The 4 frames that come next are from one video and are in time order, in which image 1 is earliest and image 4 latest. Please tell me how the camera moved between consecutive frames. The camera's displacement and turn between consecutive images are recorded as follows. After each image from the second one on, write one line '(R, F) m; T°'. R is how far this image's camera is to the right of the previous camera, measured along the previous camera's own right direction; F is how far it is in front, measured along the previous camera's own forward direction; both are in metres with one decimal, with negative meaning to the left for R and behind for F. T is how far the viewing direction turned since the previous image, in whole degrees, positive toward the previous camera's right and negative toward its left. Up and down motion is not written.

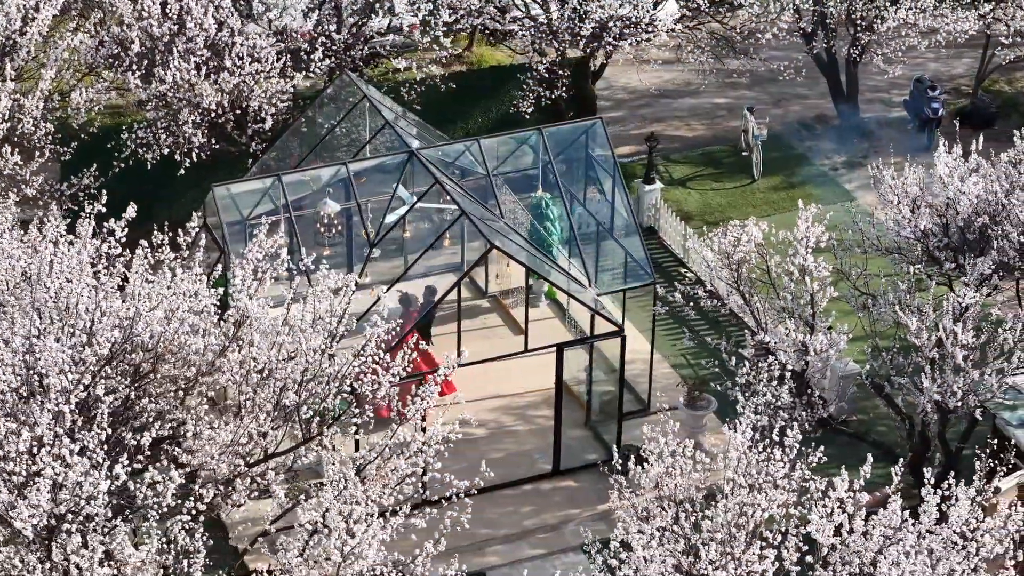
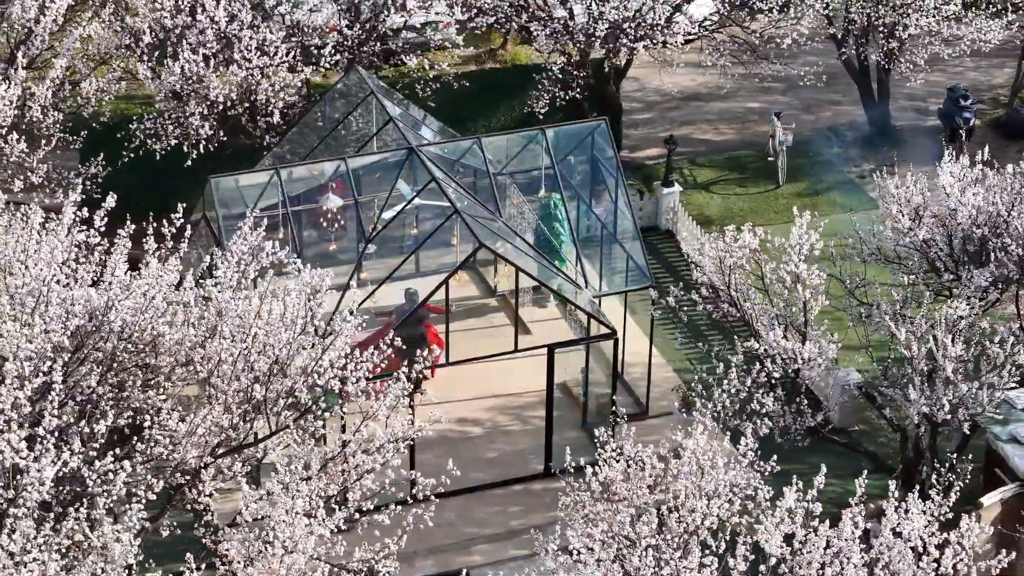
(+0.6, 0.0) m; -3°
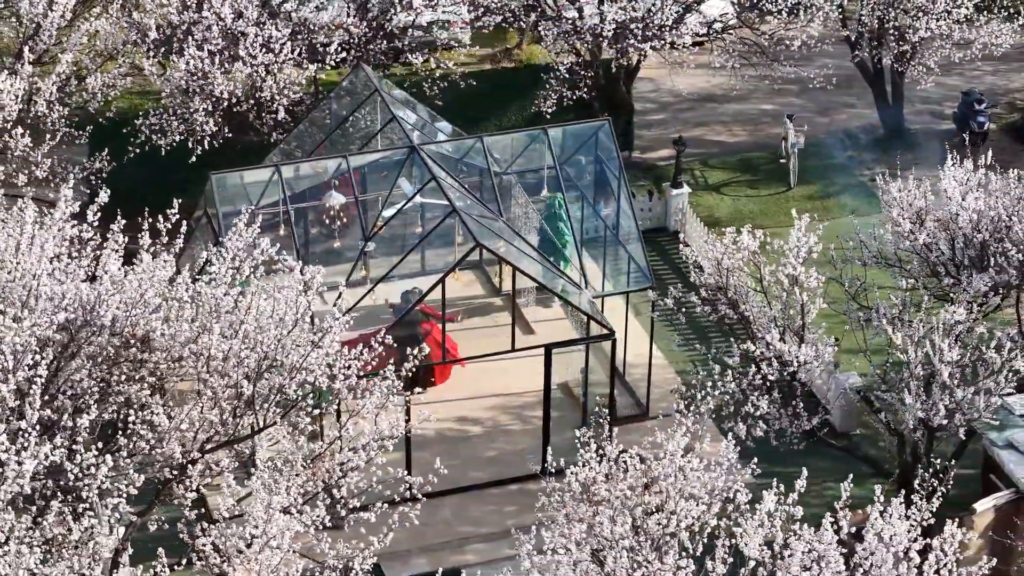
(+0.2, 0.0) m; -1°
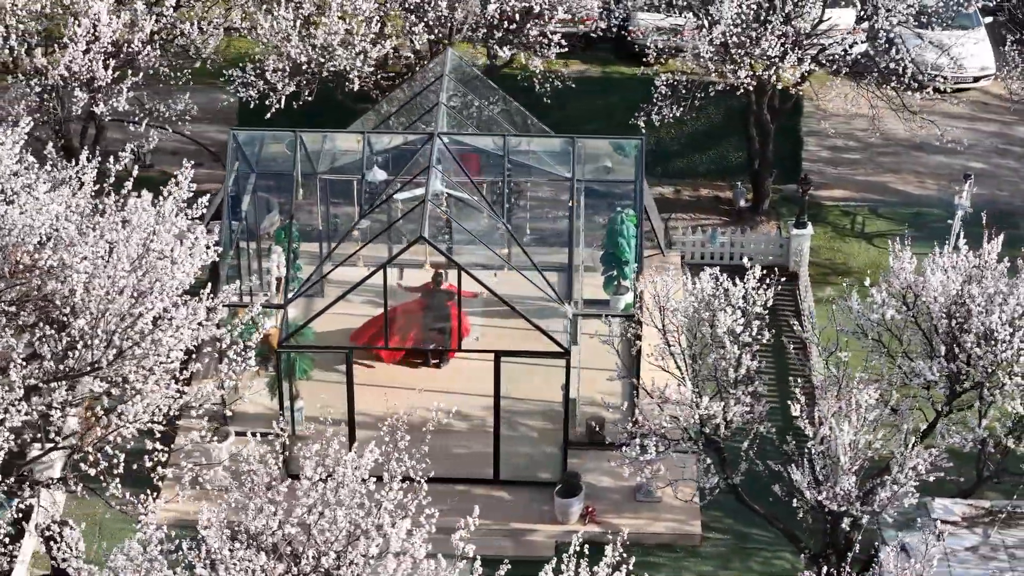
(+1.9, +0.3) m; -10°
